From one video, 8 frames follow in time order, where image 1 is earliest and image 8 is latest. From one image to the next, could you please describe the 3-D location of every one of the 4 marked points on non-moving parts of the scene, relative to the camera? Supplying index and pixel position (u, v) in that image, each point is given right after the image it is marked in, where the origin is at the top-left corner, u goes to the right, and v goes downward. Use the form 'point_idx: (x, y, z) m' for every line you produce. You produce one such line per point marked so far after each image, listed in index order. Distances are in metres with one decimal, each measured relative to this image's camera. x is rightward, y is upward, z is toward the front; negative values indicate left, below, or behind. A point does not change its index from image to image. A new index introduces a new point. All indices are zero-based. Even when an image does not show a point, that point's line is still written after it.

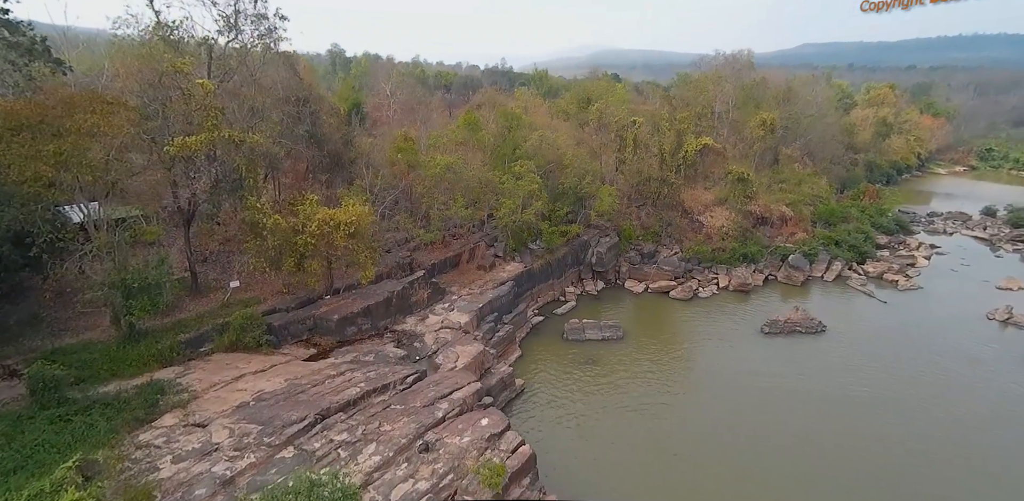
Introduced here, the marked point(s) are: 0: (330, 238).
0: (-6.0, +0.4, +16.9) m
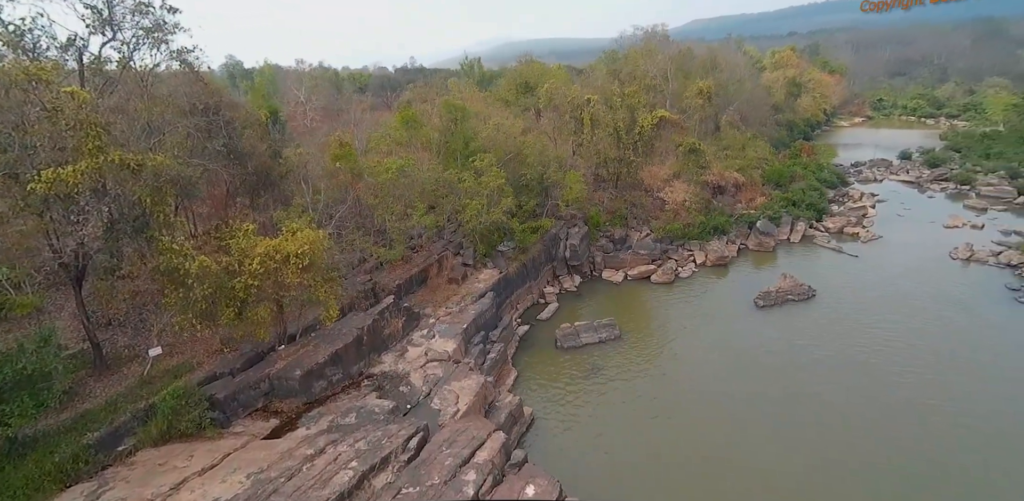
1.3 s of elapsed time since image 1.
0: (-6.2, -0.7, +13.5) m
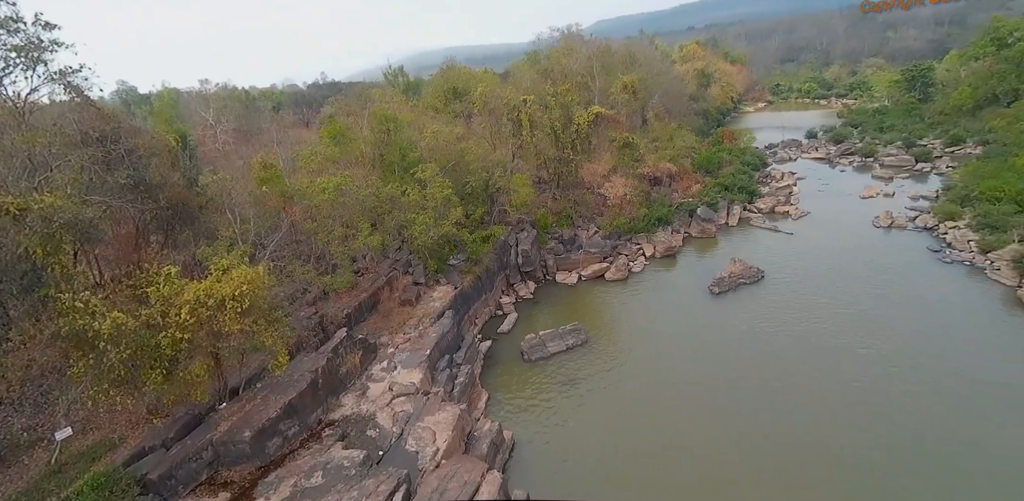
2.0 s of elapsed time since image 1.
0: (-6.9, -1.7, +11.7) m
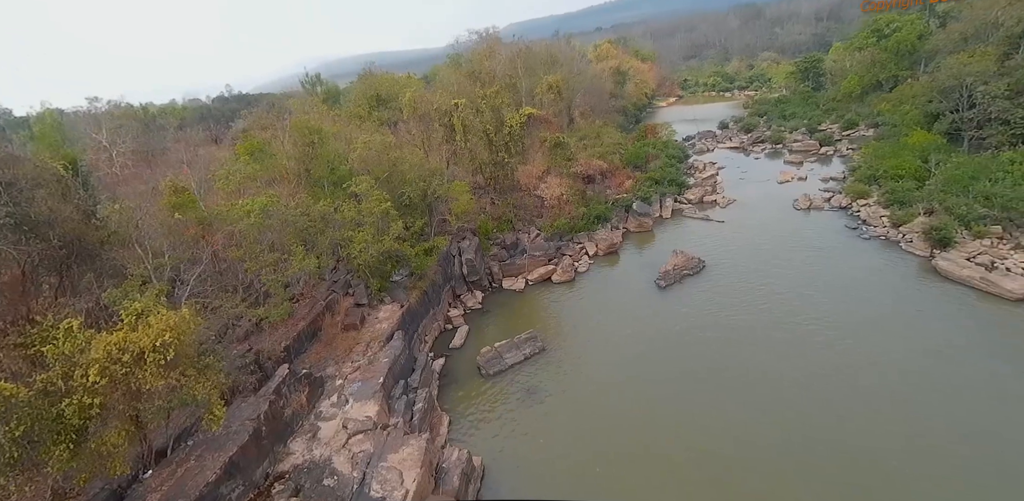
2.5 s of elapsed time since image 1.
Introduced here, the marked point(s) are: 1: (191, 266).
0: (-7.6, -2.6, +10.0) m
1: (-11.2, -0.6, +17.5) m
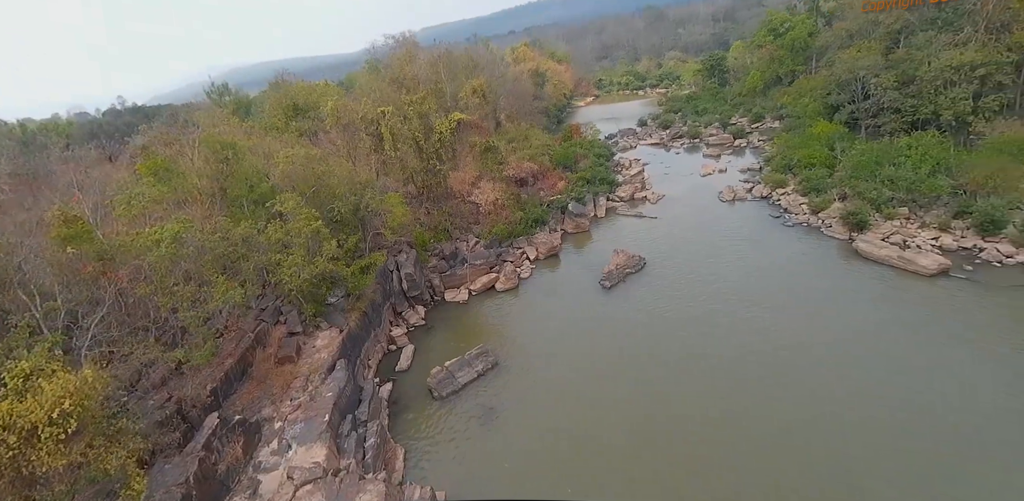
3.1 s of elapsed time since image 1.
0: (-8.1, -3.5, +8.2) m
1: (-12.8, -1.8, +15.2) m
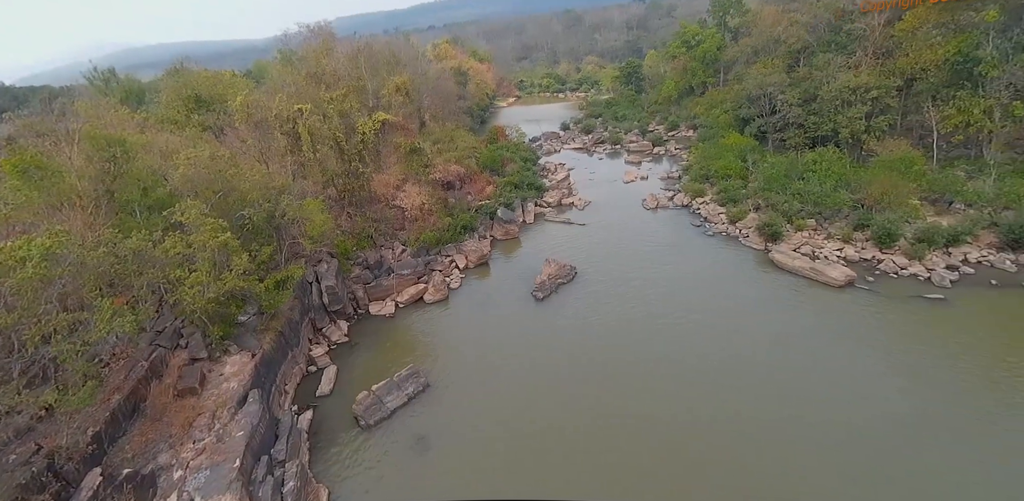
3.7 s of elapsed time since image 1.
0: (-8.7, -4.1, +6.2) m
1: (-14.5, -2.4, +12.3) m
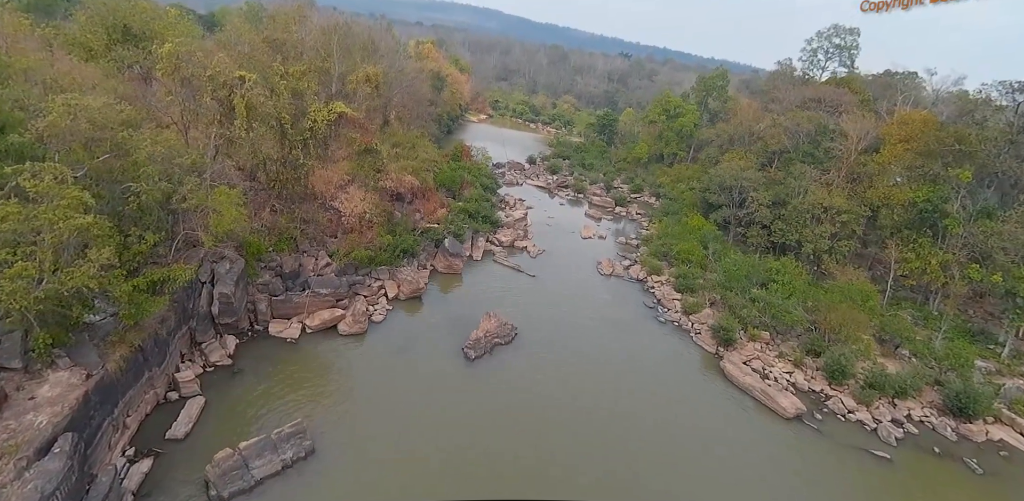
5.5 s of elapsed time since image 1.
0: (-9.6, -3.6, +2.1) m
1: (-15.5, -0.7, +7.5) m
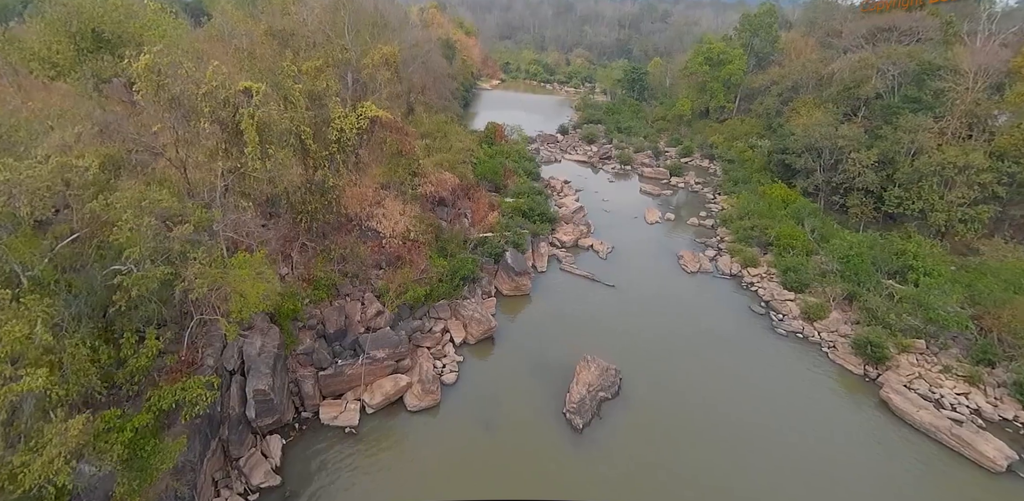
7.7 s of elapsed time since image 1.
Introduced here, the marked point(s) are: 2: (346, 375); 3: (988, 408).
0: (-6.2, -7.0, -2.3) m
1: (-12.3, -4.2, +3.2) m
2: (-5.5, -4.1, +17.0) m
3: (+17.2, -5.7, +18.1) m
